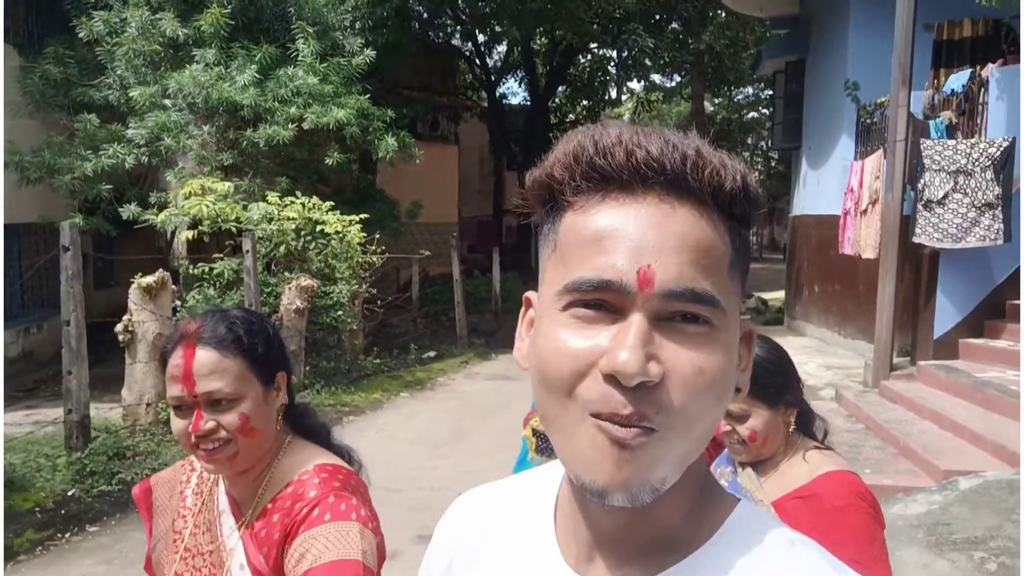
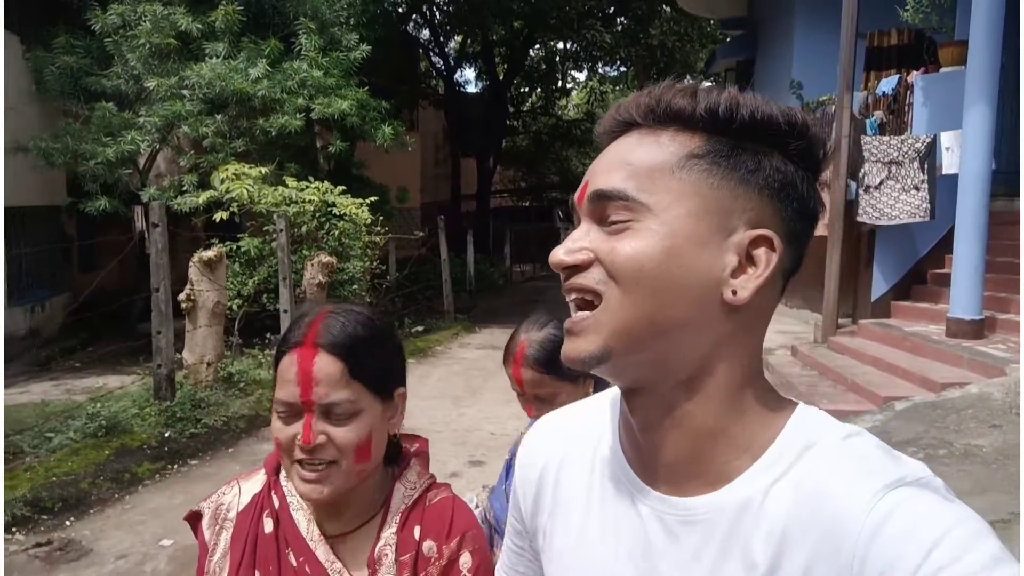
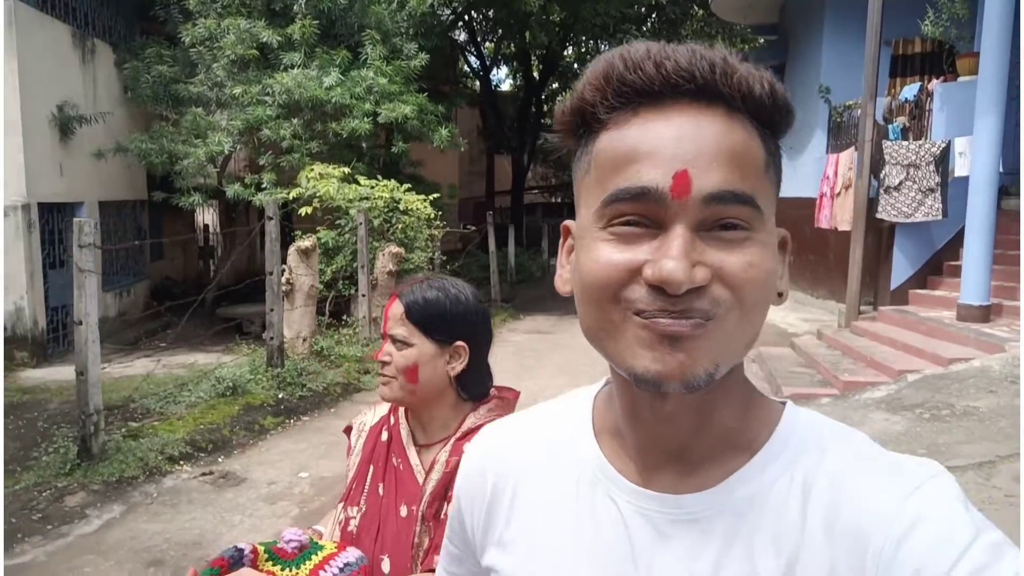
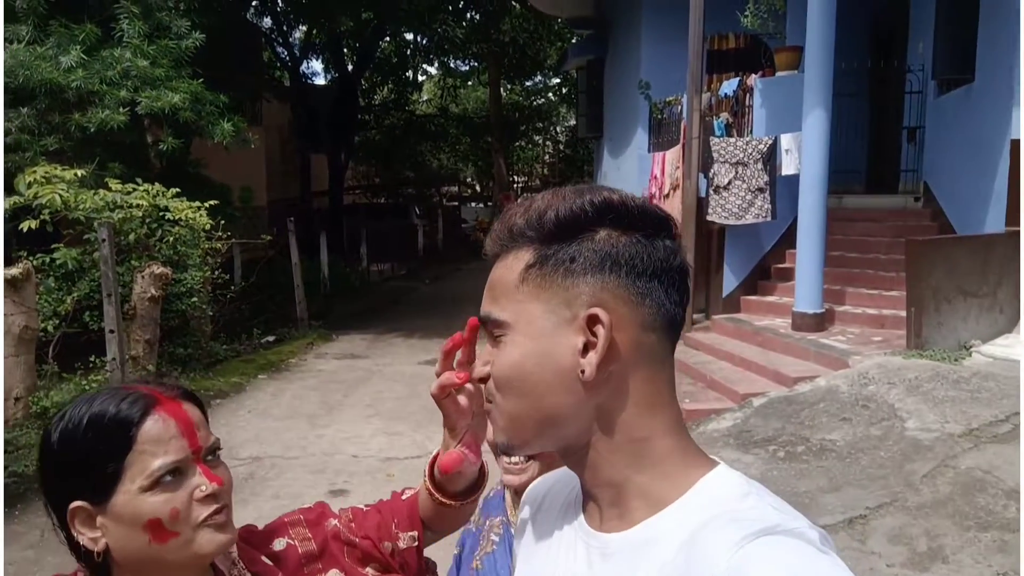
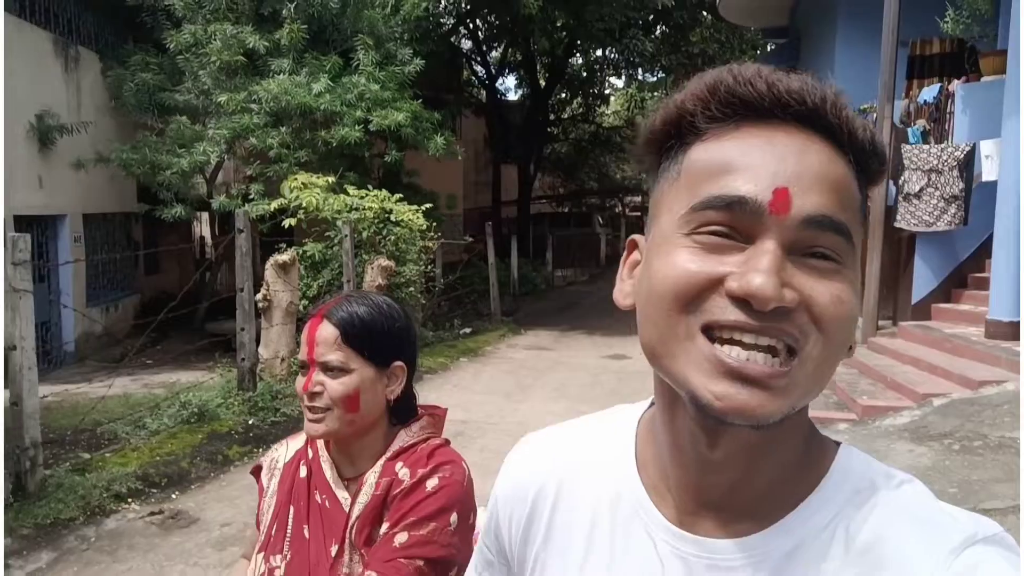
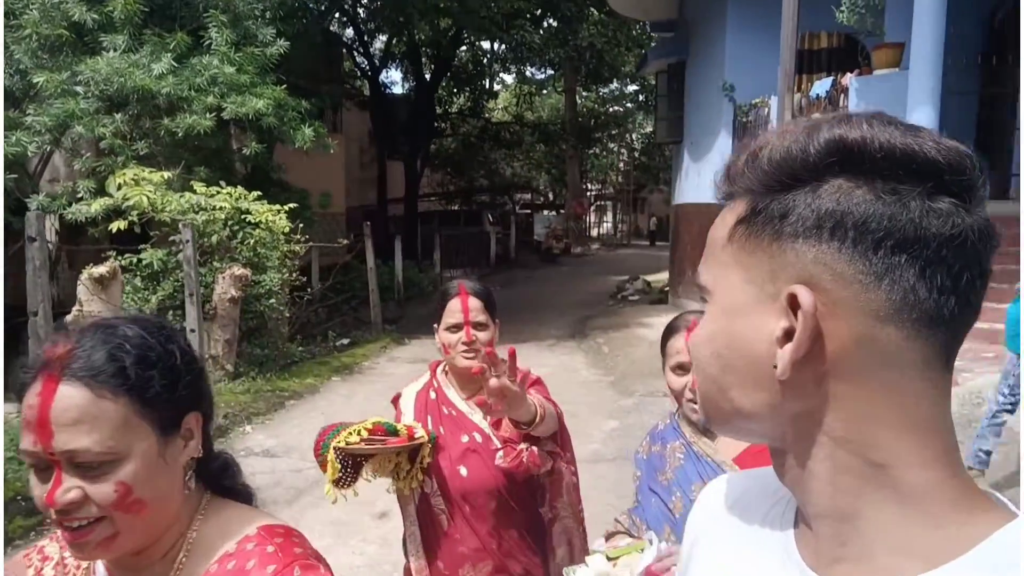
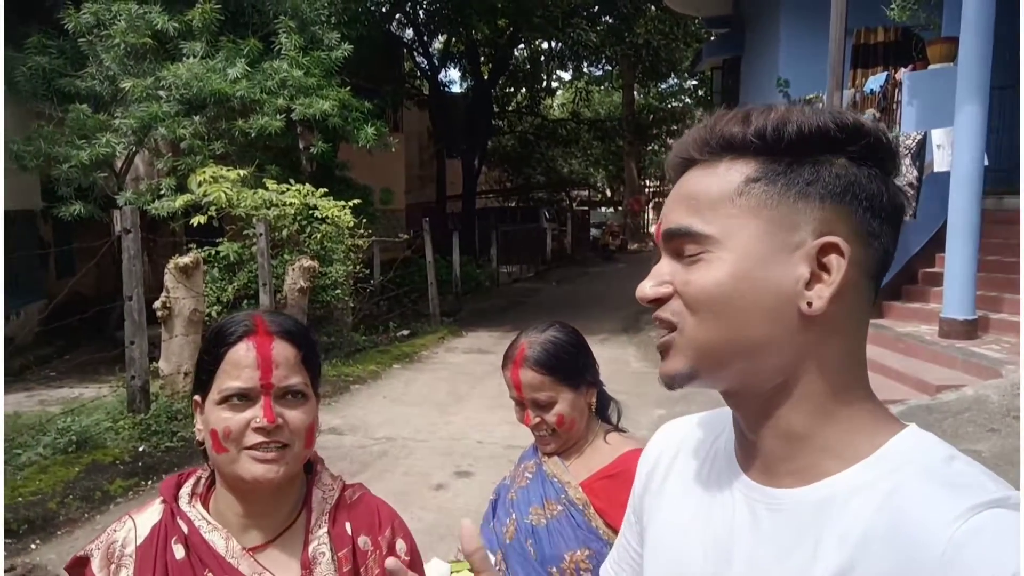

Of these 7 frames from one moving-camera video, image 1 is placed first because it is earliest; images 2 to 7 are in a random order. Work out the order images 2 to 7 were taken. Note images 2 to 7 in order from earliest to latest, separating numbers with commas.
6, 4, 7, 2, 5, 3
